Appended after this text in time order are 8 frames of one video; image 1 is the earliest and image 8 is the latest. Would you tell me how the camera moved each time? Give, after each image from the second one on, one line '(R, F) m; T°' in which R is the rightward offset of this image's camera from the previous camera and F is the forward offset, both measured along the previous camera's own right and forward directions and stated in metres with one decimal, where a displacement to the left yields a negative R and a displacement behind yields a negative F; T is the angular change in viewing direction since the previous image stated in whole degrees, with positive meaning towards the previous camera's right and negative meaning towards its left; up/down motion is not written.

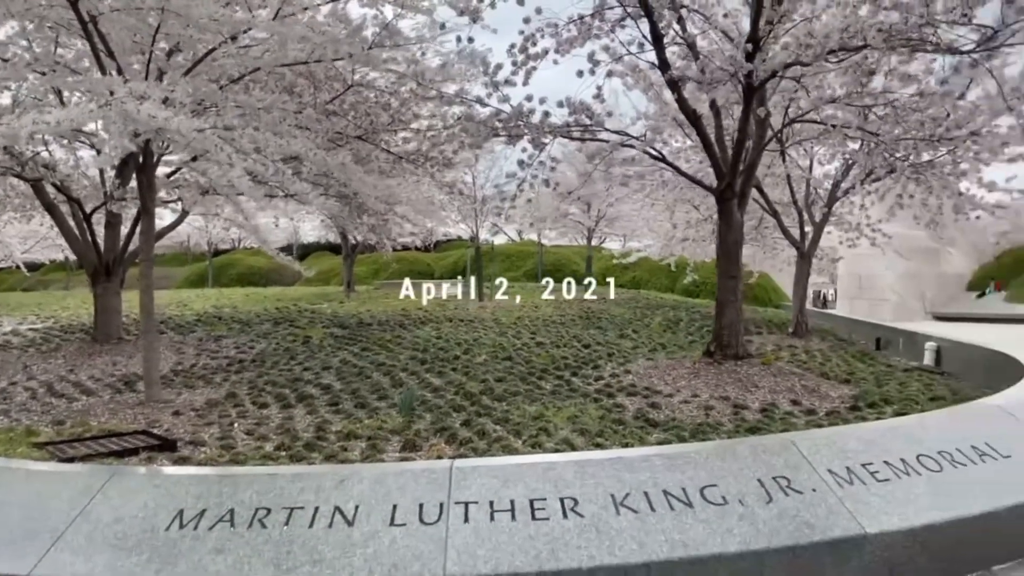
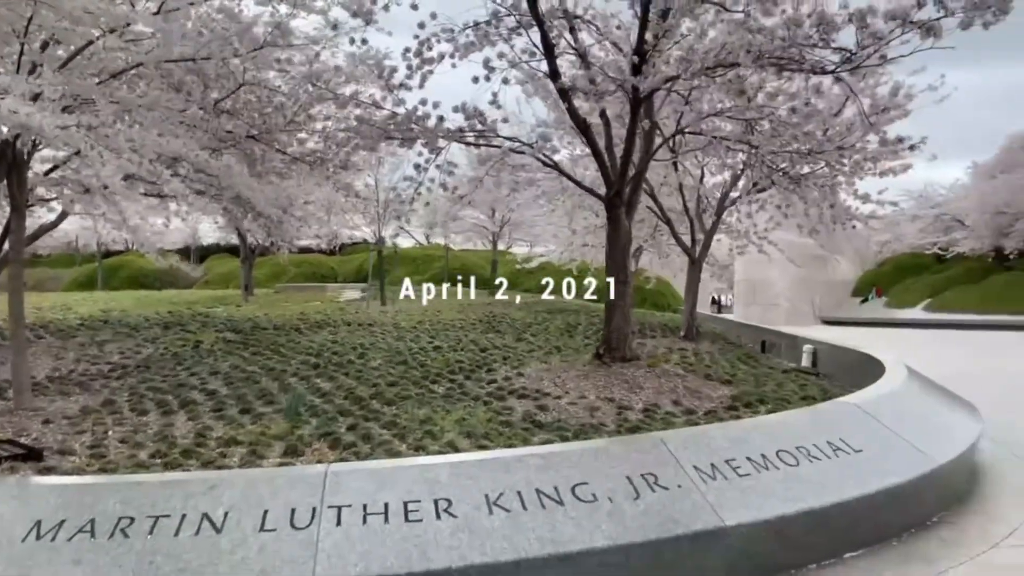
(+0.1, -0.1) m; +6°
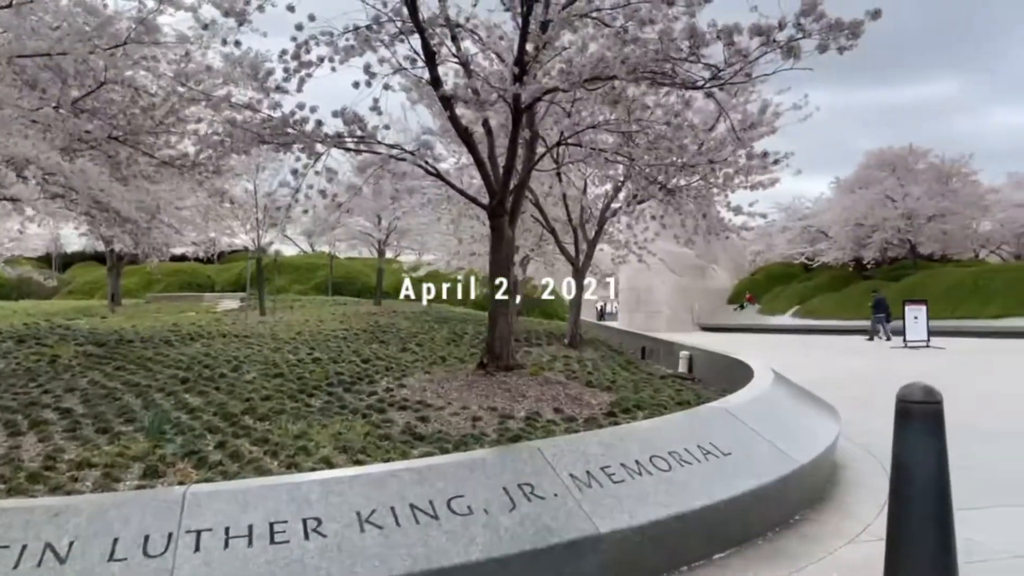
(+0.1, 0.0) m; +8°
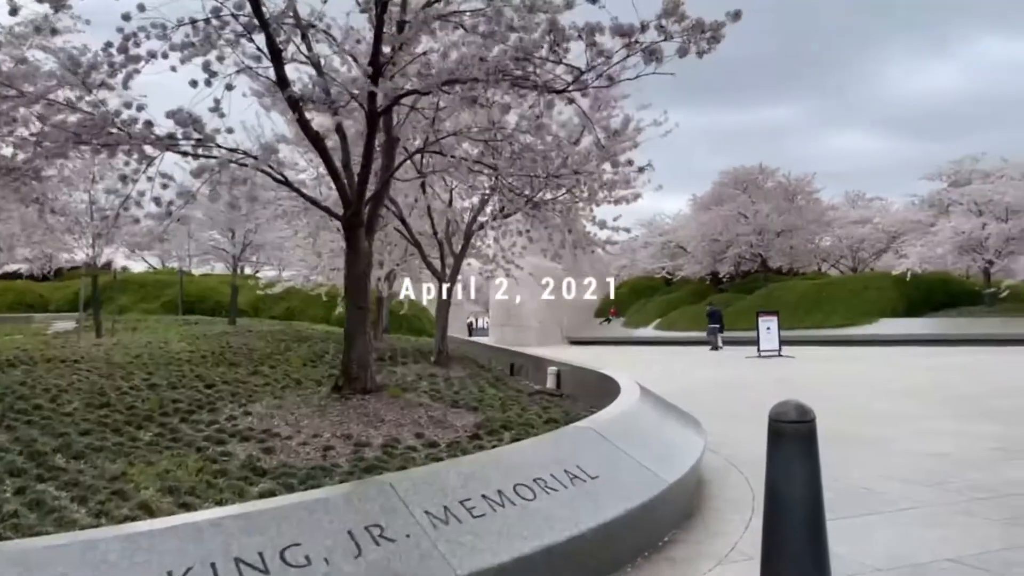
(+0.1, +0.3) m; +9°
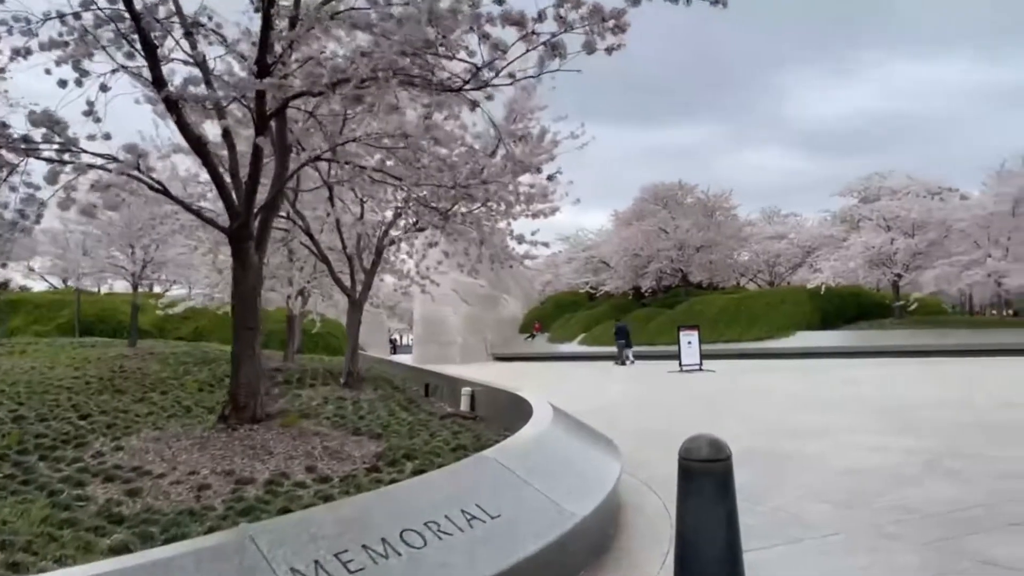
(+0.2, +0.4) m; +5°
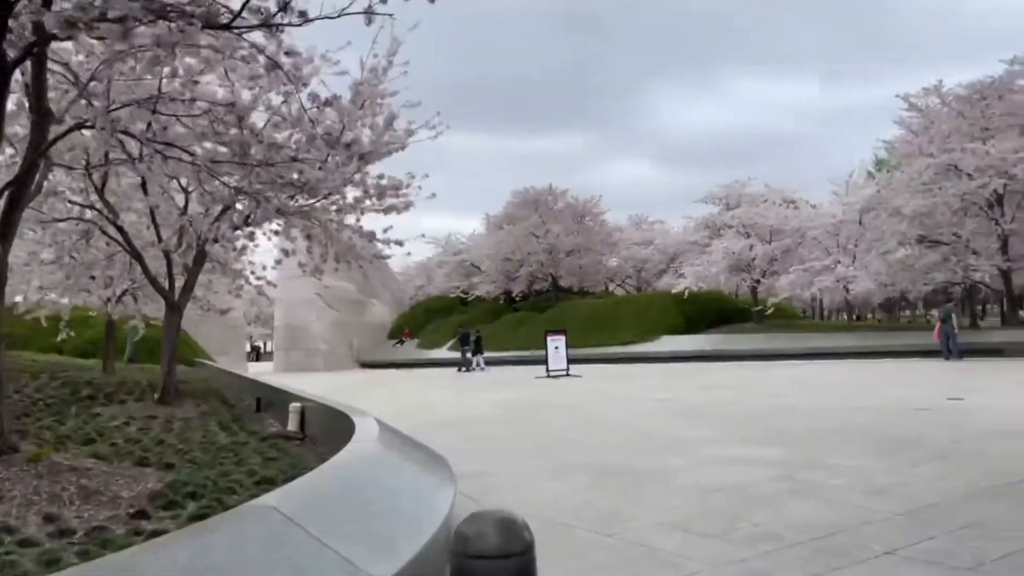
(+0.4, +0.9) m; +9°
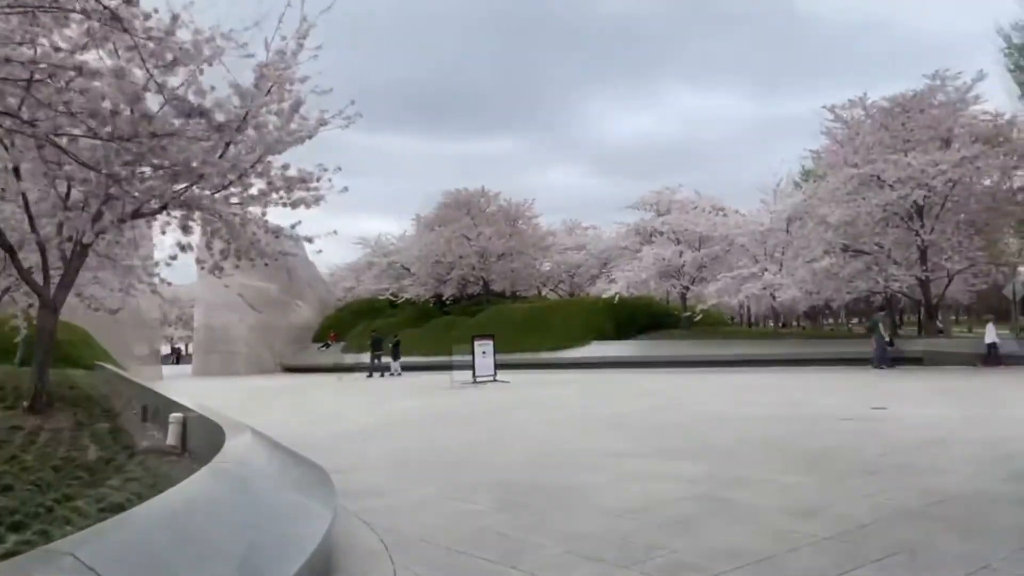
(+0.2, +0.5) m; +5°
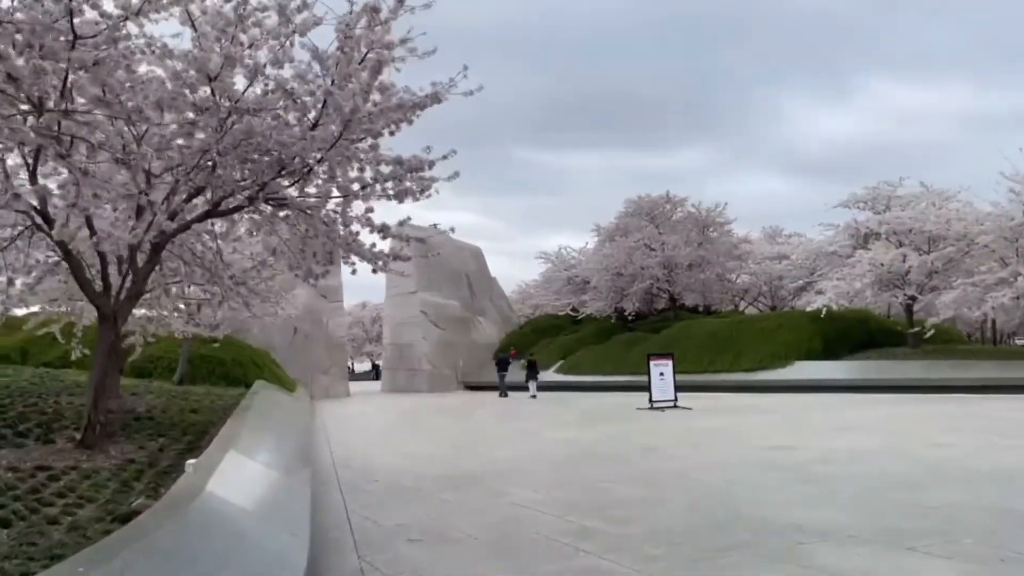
(+0.4, +2.3) m; -14°
